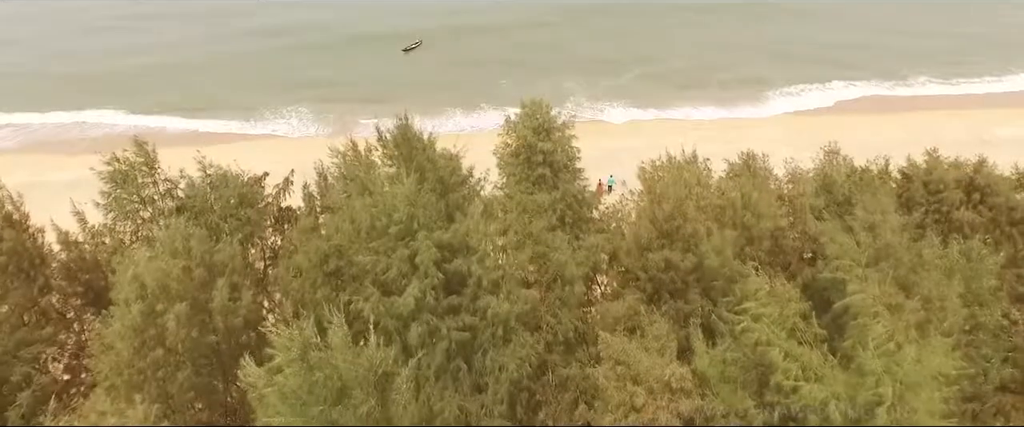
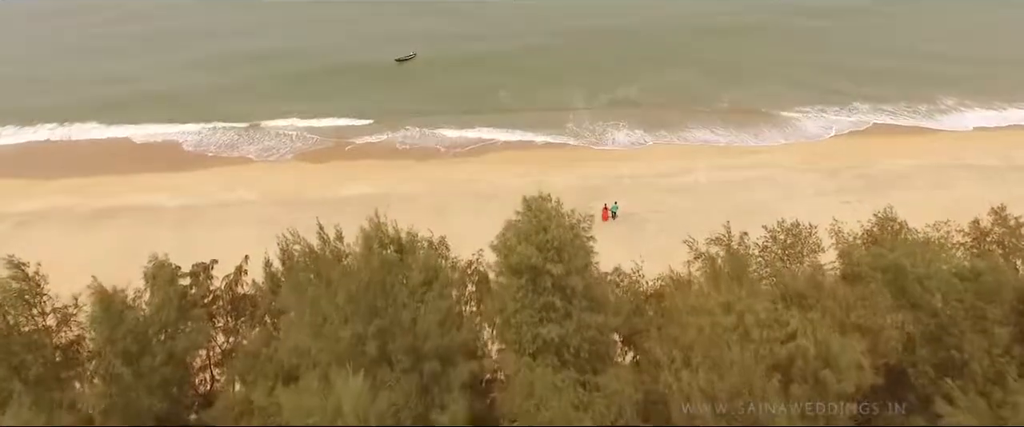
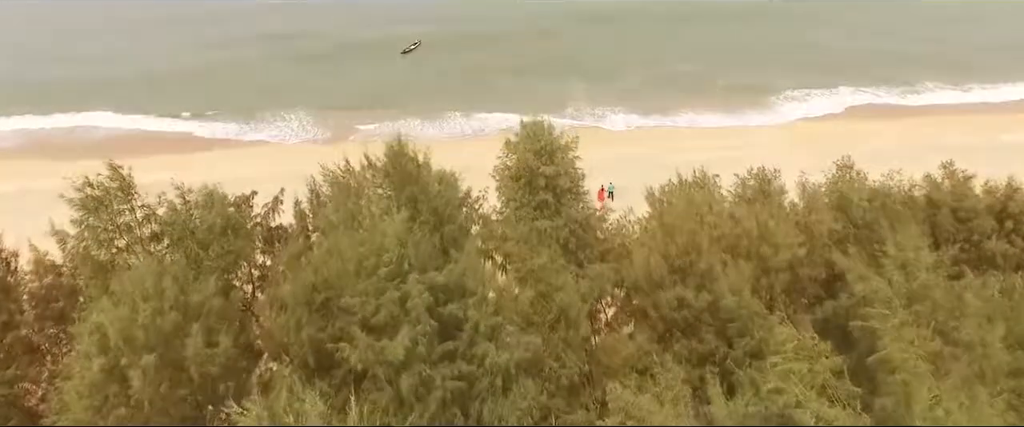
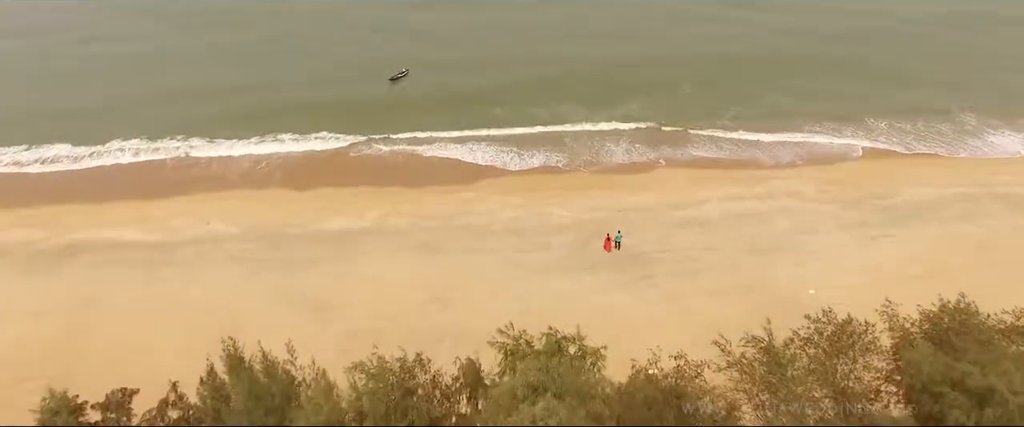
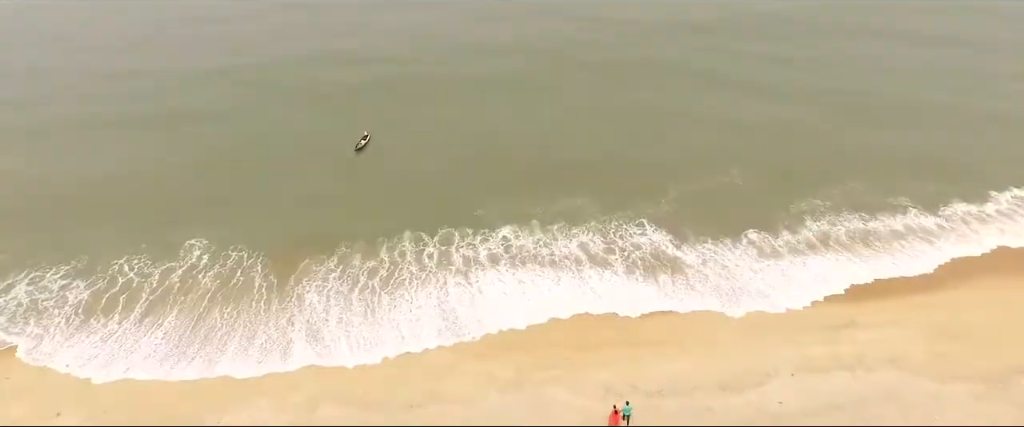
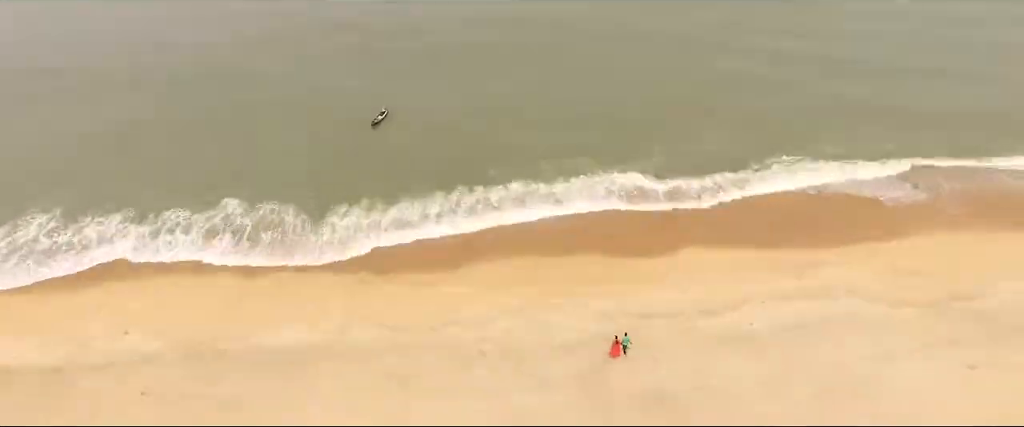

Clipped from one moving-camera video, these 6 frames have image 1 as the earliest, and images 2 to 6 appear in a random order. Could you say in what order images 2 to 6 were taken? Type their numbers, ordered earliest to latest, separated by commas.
3, 2, 4, 6, 5
